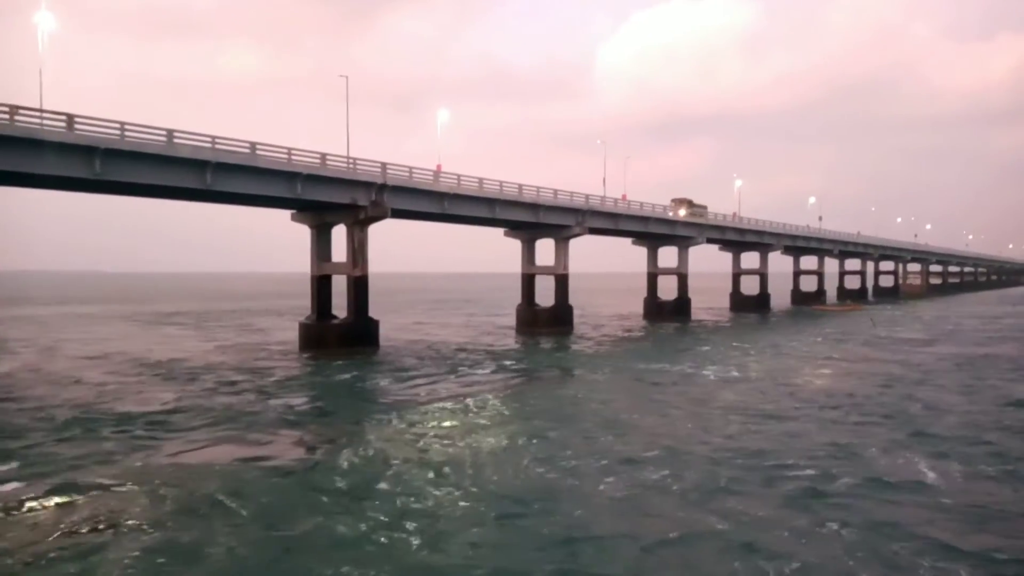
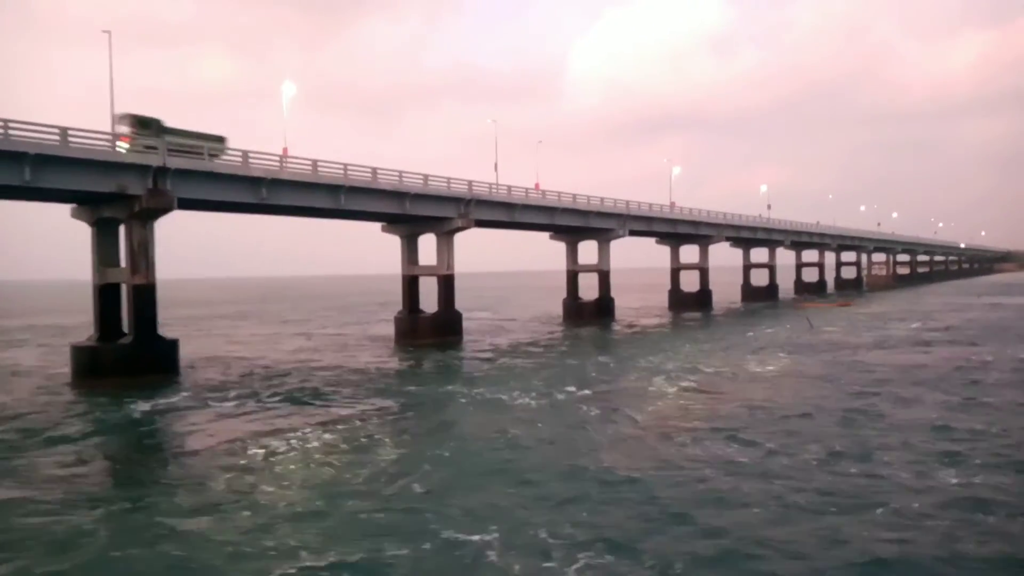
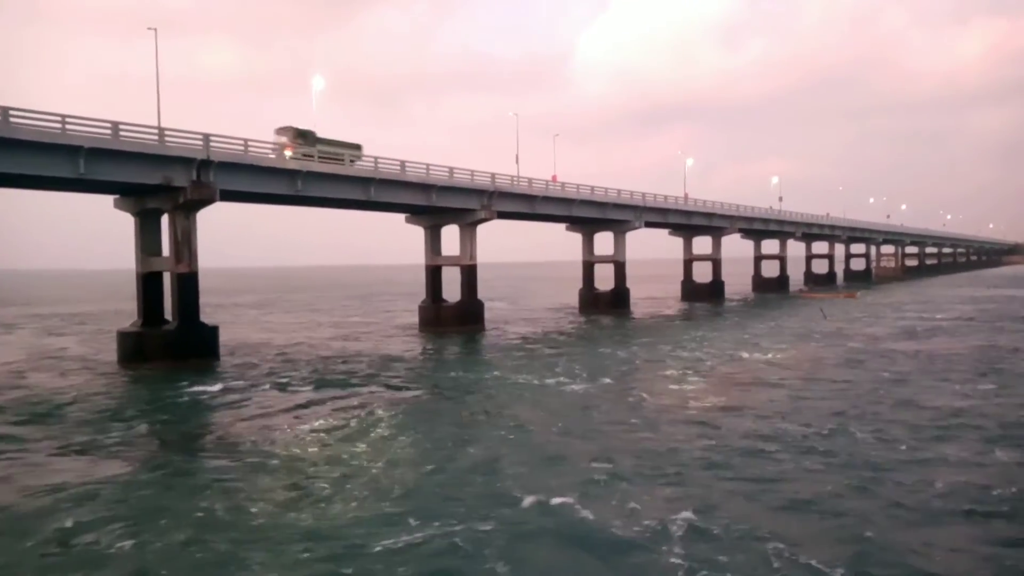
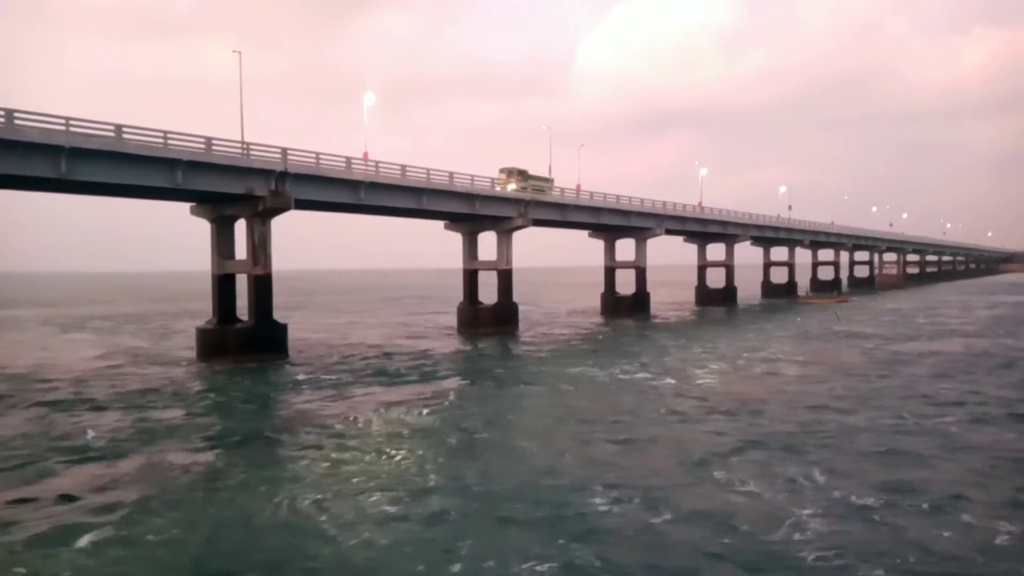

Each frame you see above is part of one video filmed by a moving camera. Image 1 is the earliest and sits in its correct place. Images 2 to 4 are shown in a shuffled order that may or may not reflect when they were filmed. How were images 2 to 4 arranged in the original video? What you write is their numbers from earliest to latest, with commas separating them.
4, 3, 2
